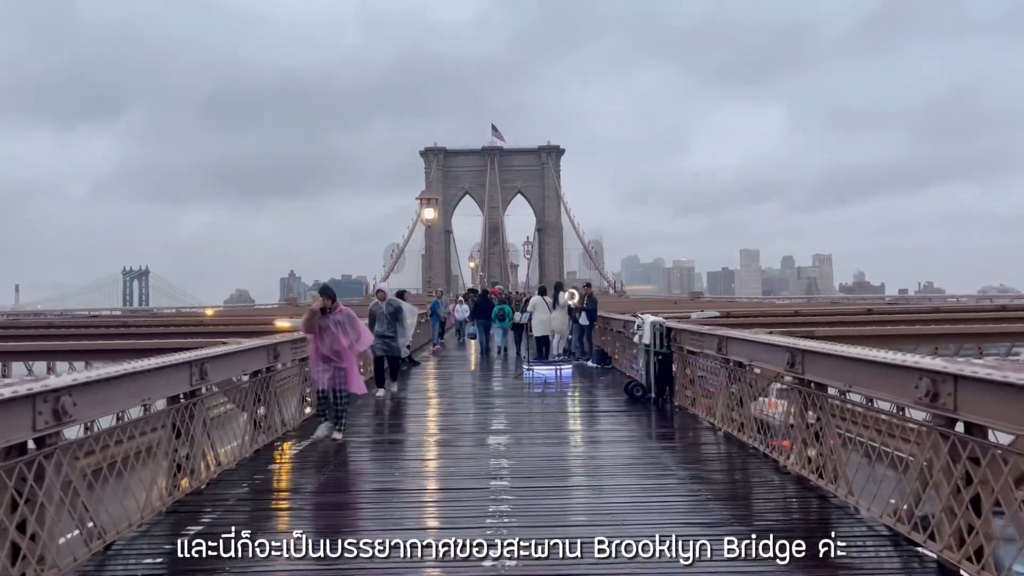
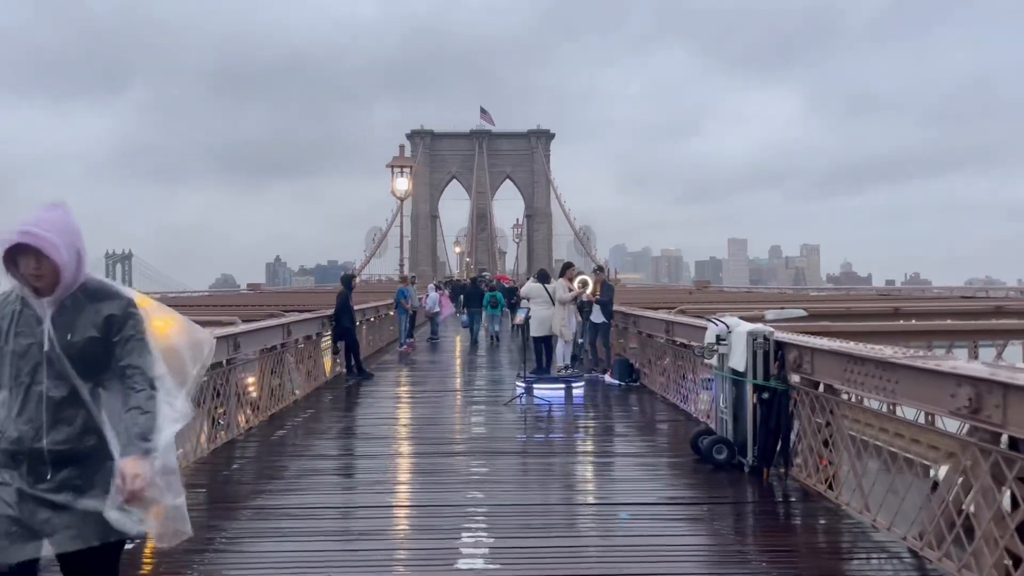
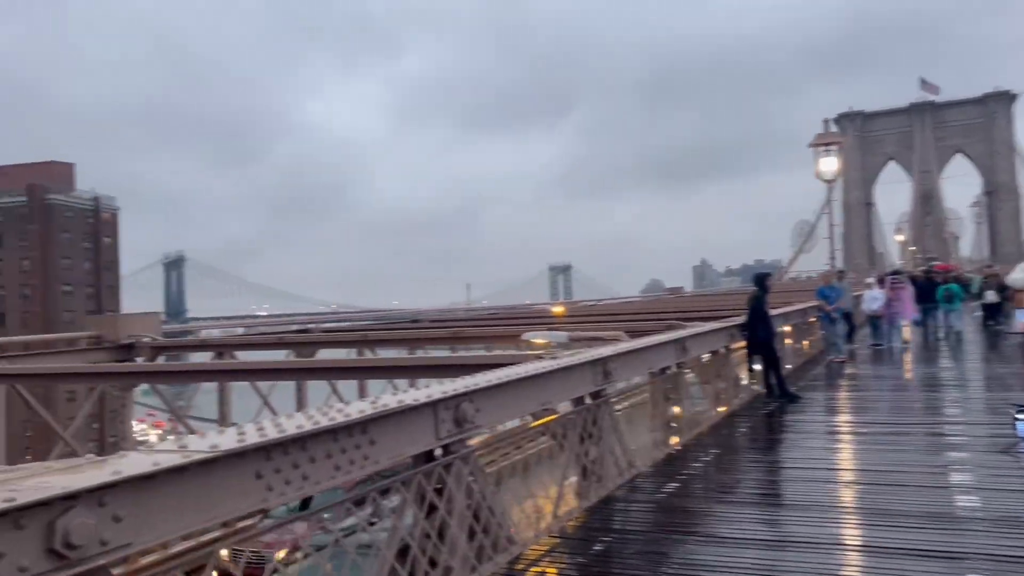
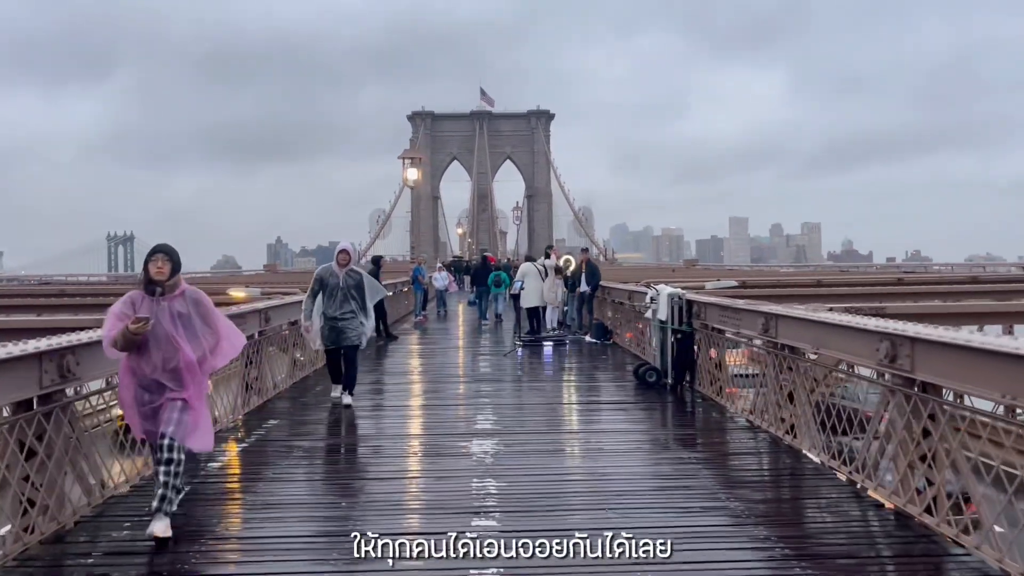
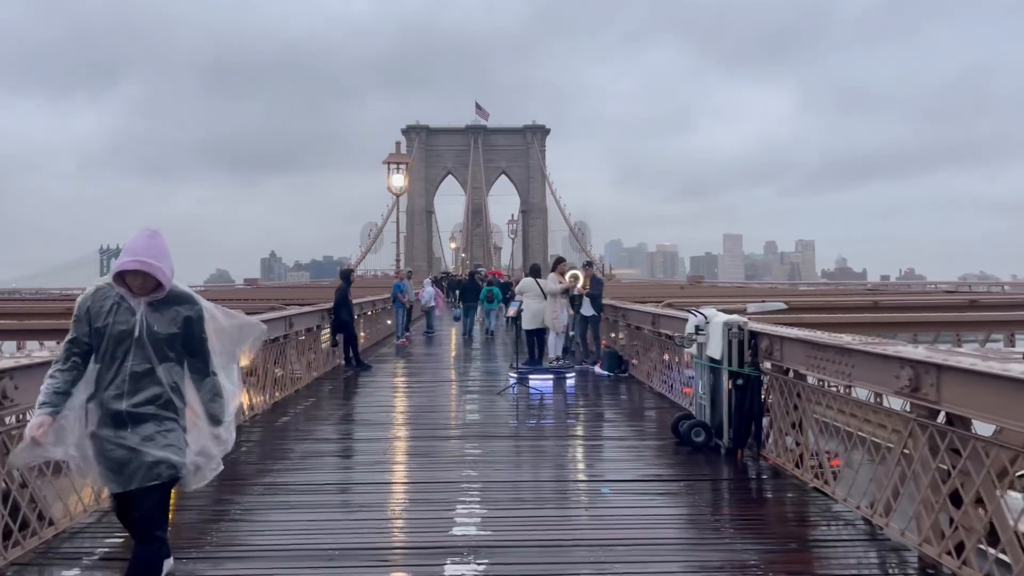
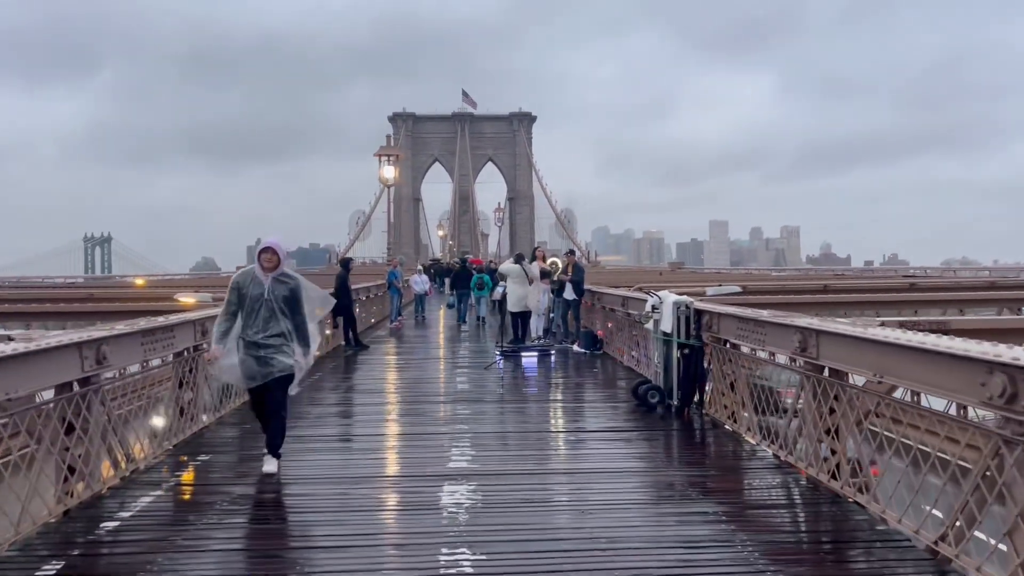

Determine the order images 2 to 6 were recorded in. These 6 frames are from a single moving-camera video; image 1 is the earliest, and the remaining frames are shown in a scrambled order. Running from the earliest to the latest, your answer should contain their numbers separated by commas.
4, 6, 5, 2, 3
